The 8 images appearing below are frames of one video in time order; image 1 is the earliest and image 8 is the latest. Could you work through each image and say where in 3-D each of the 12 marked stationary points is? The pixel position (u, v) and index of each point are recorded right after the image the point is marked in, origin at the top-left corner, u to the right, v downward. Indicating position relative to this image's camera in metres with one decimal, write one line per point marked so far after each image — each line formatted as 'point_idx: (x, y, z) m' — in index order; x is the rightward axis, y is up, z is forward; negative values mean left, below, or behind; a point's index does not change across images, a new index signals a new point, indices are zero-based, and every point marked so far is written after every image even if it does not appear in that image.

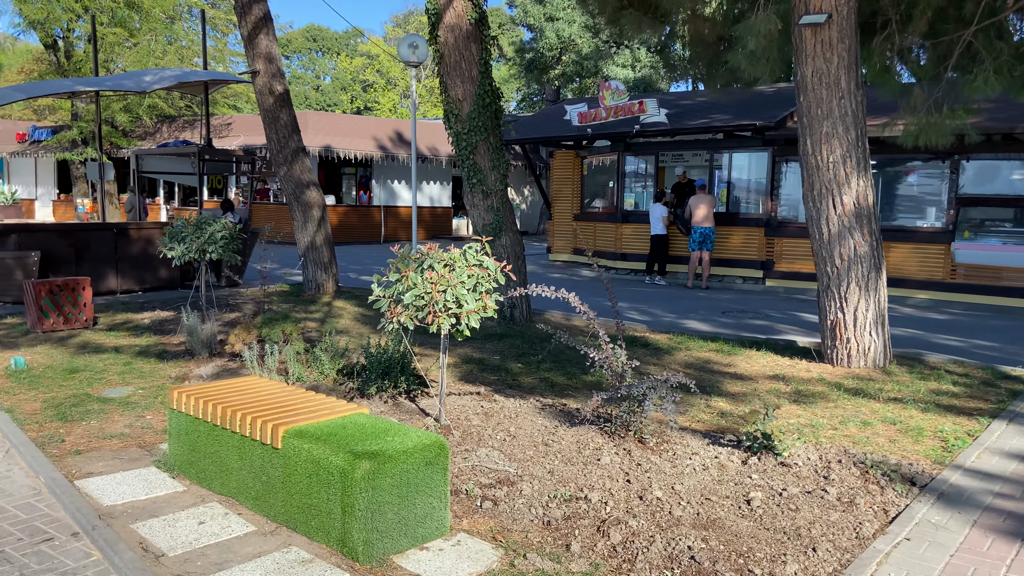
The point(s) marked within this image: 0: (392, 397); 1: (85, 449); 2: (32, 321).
0: (-0.9, -0.8, +6.0) m
1: (-2.7, -1.0, +4.9) m
2: (-5.2, -0.3, +8.5) m
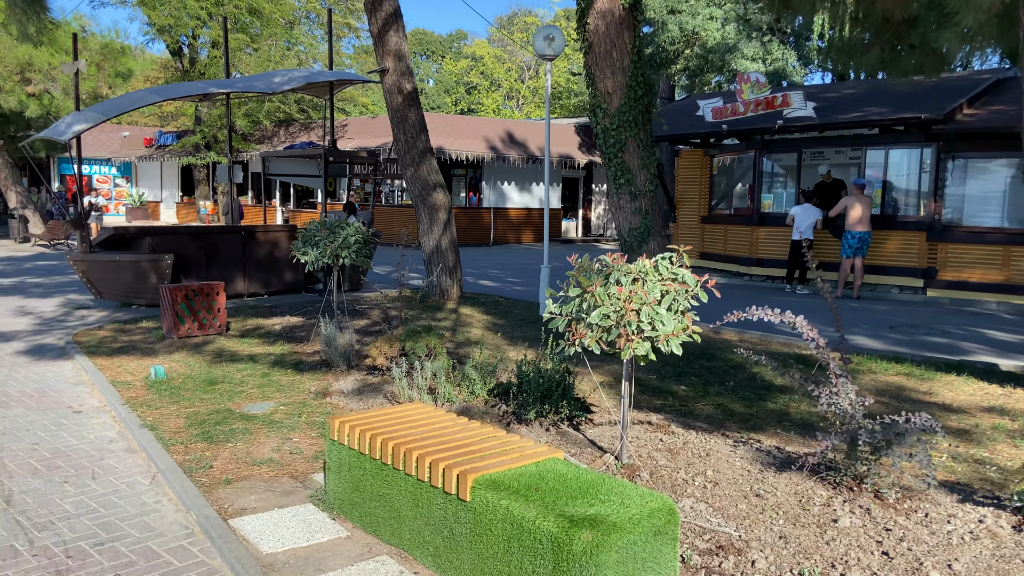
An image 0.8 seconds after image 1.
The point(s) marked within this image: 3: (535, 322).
0: (+0.3, -0.9, +5.4) m
1: (-1.6, -1.1, +4.4) m
2: (-3.7, -0.4, +8.4) m
3: (+0.3, -0.4, +9.8) m
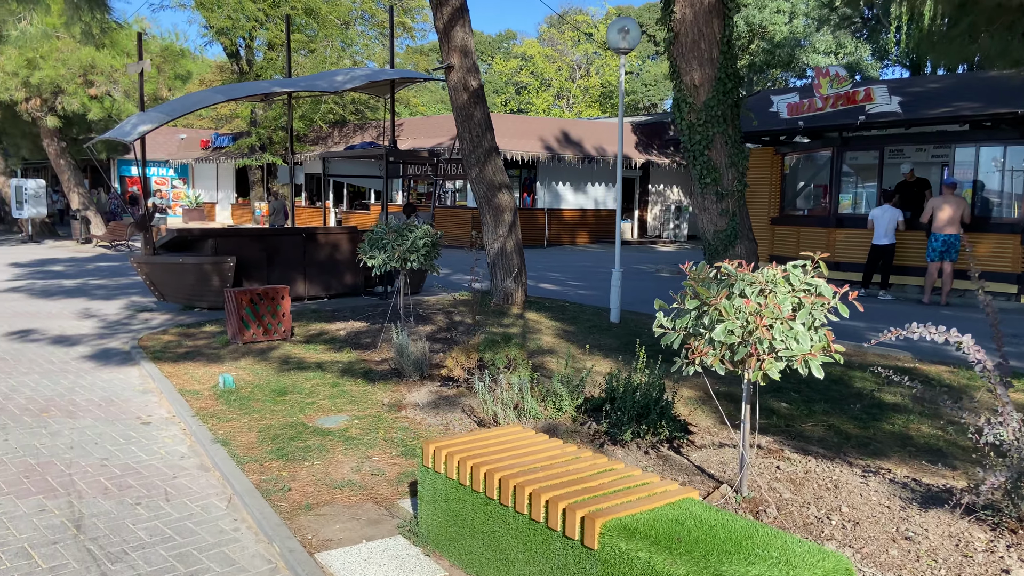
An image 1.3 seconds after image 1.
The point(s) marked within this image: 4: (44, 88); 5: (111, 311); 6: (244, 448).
0: (+0.9, -1.0, +4.9) m
1: (-1.0, -1.1, +4.1) m
2: (-2.9, -0.4, +8.1) m
3: (+1.2, -0.5, +9.4) m
4: (-11.2, +4.8, +18.5) m
5: (-5.5, -0.3, +10.6) m
6: (-1.7, -1.0, +4.9) m
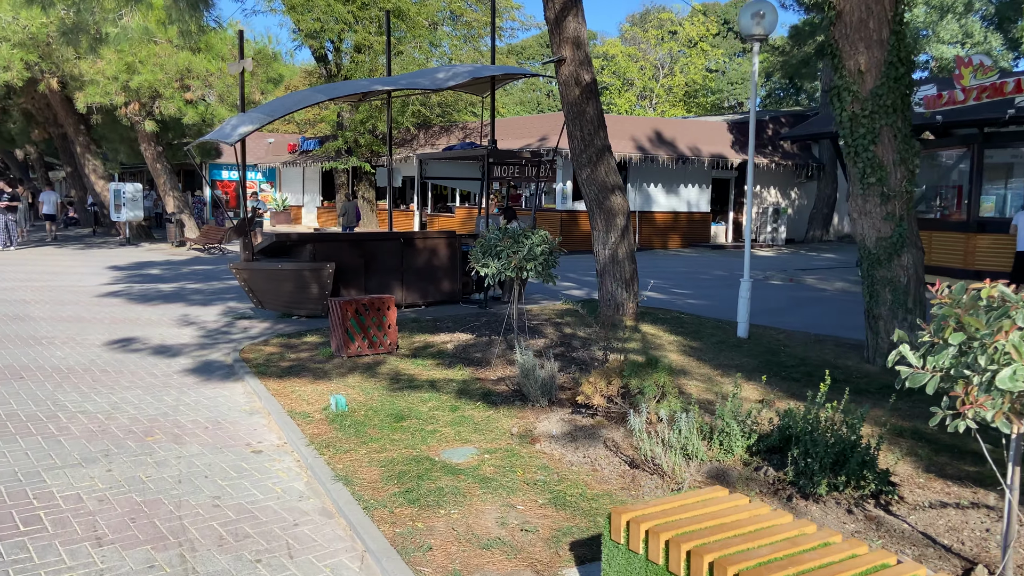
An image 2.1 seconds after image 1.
0: (+1.8, -1.1, +4.0) m
1: (-0.2, -1.2, +3.4) m
2: (-1.7, -0.5, +7.6) m
3: (+2.5, -0.6, +8.5) m
4: (-8.9, +4.7, +18.8) m
5: (-4.0, -0.4, +10.3) m
6: (-0.8, -1.1, +4.3) m
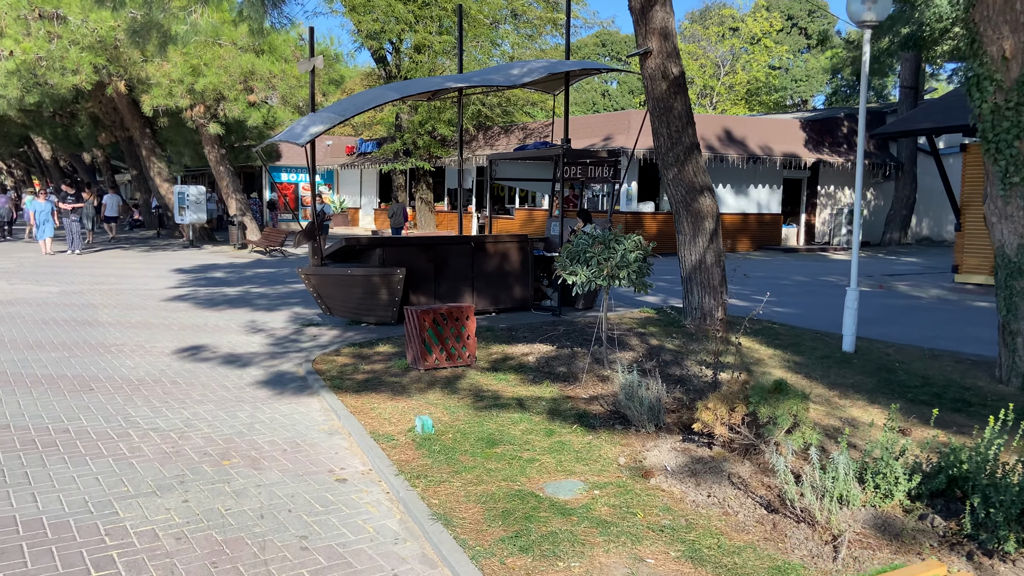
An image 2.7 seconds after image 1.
0: (+2.3, -1.2, +3.4) m
1: (+0.3, -1.3, +2.9) m
2: (-0.9, -0.6, +7.2) m
3: (+3.3, -0.7, +7.8) m
4: (-7.3, +4.7, +18.8) m
5: (-3.0, -0.5, +10.0) m
6: (-0.2, -1.2, +3.8) m
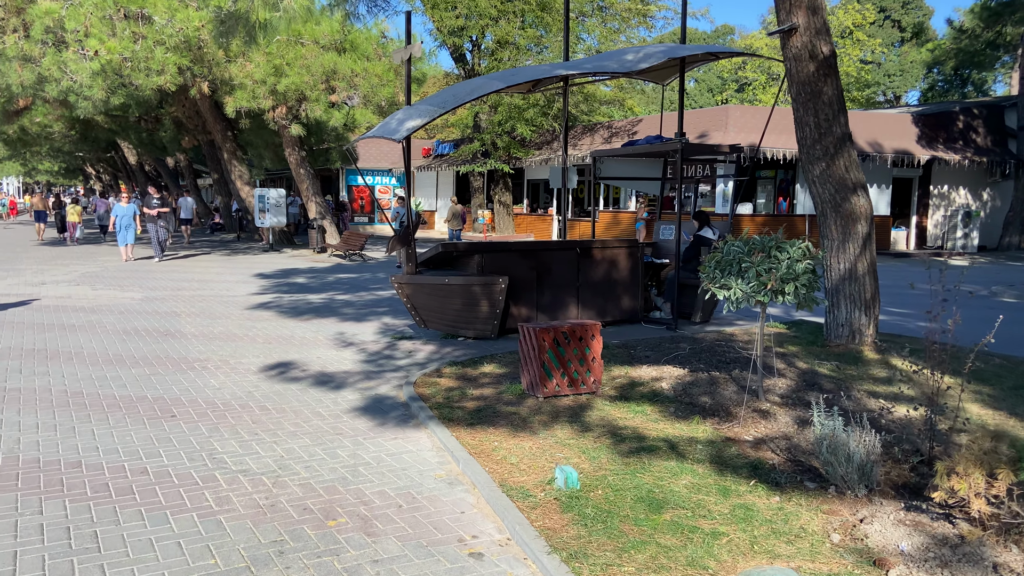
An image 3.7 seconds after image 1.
0: (+3.1, -1.3, +2.1) m
1: (+1.0, -1.4, +1.8) m
2: (+0.2, -0.7, +6.2) m
3: (+4.4, -0.9, +6.4) m
4: (-5.2, +4.5, +18.3) m
5: (-1.7, -0.6, +9.2) m
6: (+0.6, -1.3, +2.7) m
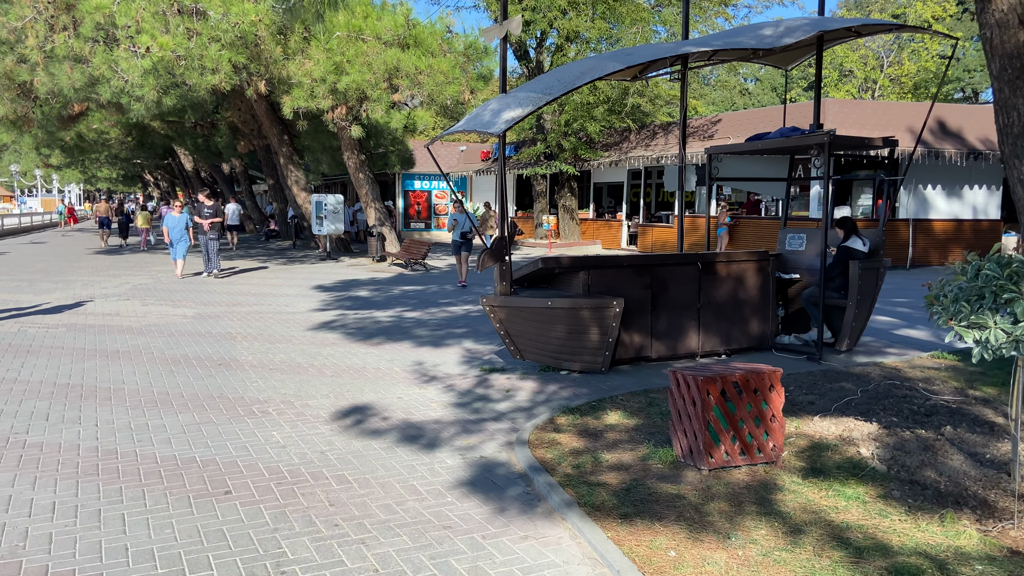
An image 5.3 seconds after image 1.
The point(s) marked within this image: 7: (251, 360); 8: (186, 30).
0: (+3.7, -1.5, +0.4) m
1: (+1.7, -1.6, +0.2) m
2: (+1.1, -0.9, +4.7) m
3: (+5.3, -1.1, +4.6) m
4: (-3.6, +4.3, +17.1) m
5: (-0.6, -0.8, +7.8) m
6: (+1.3, -1.5, +1.2) m
7: (-2.7, -0.8, +8.2) m
8: (-6.3, +5.0, +15.1) m
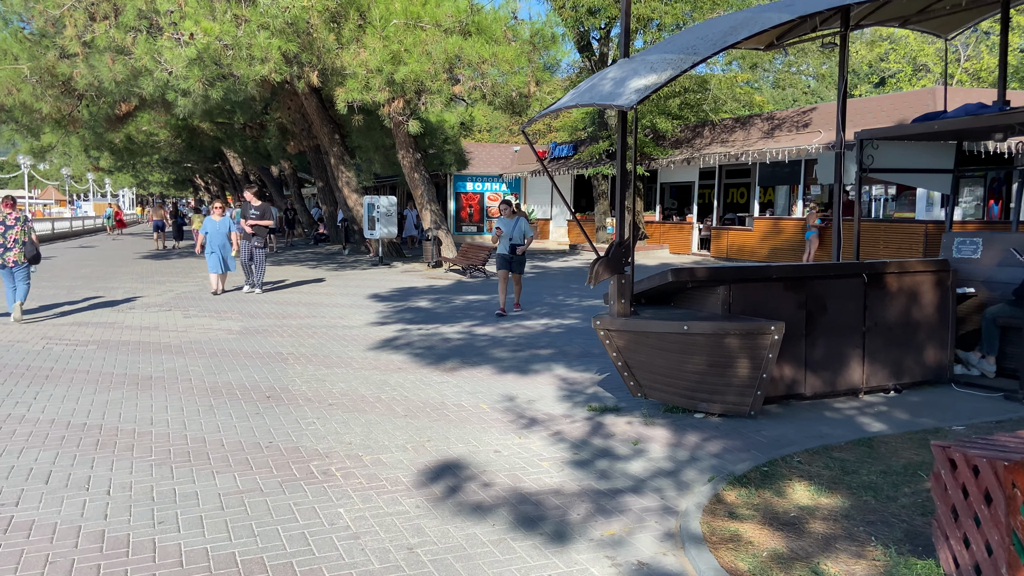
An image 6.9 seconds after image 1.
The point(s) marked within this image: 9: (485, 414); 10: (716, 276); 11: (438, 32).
0: (+4.2, -1.6, -1.4) m
1: (+2.2, -1.7, -1.5) m
2: (+1.8, -1.1, +3.0) m
3: (+6.1, -1.2, +2.8) m
4: (-2.1, +4.1, +15.7) m
5: (+0.3, -1.0, +6.3) m
6: (+1.8, -1.6, -0.5) m
7: (-1.8, -0.9, +6.8) m
8: (-5.0, +4.8, +13.9) m
9: (-0.2, -1.0, +6.0) m
10: (+1.5, +0.1, +5.8) m
11: (-1.5, +5.3, +15.8) m
